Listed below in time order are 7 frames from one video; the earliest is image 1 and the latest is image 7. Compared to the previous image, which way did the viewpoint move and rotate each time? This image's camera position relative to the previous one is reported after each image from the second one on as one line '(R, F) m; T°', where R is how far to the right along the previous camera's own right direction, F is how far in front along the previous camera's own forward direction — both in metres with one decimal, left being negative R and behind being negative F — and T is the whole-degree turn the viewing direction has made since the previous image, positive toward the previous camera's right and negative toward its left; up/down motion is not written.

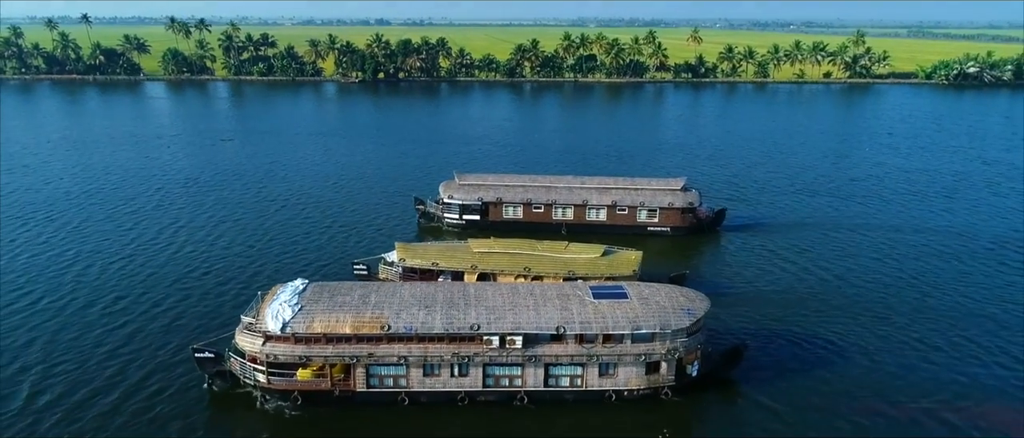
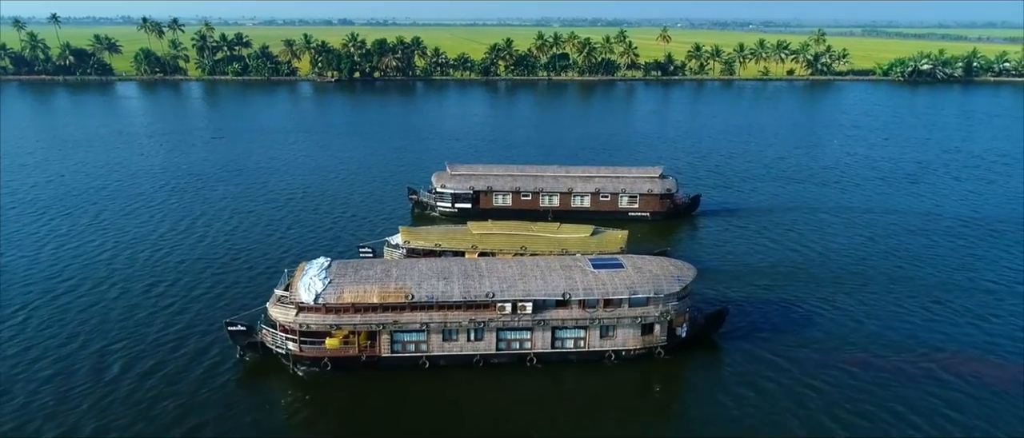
(-2.6, -4.2) m; +3°
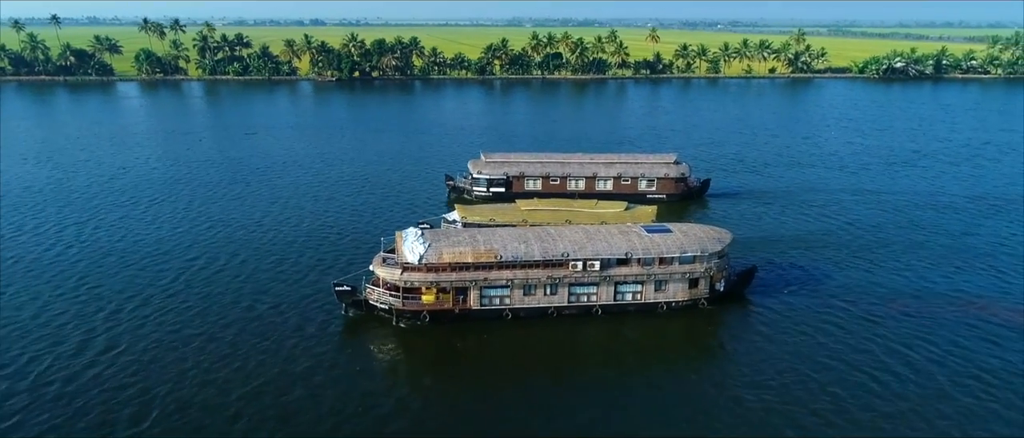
(-6.9, -7.5) m; +2°
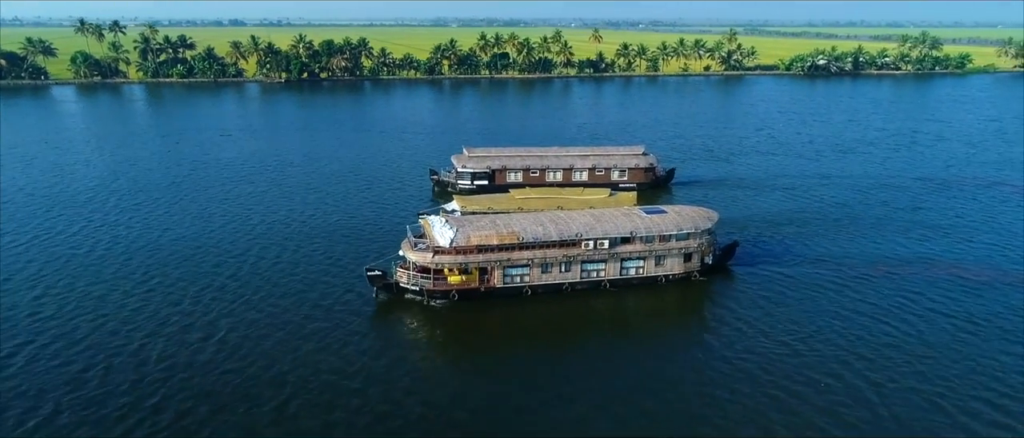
(-6.9, -5.0) m; +6°
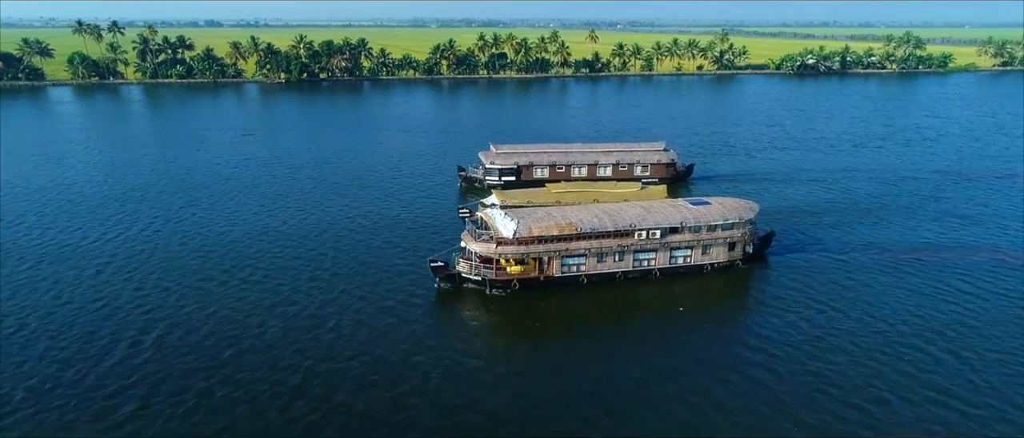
(-6.4, -2.4) m; +2°
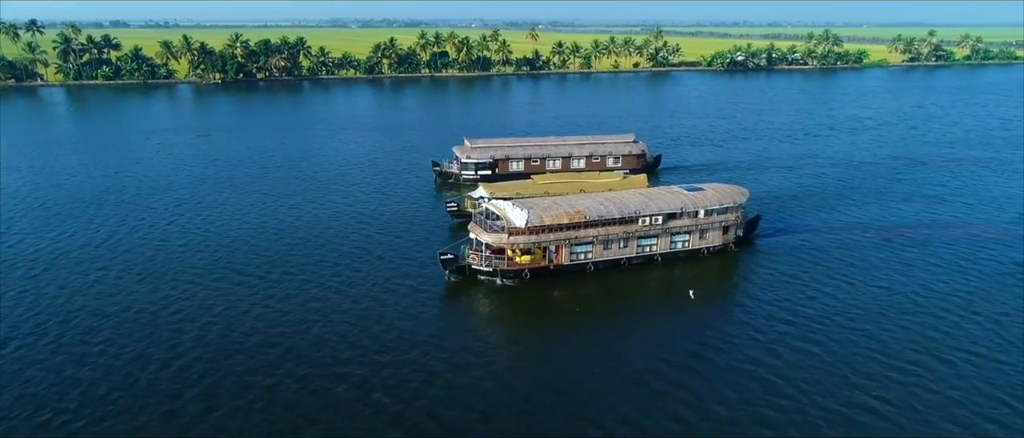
(-6.8, 0.0) m; +6°
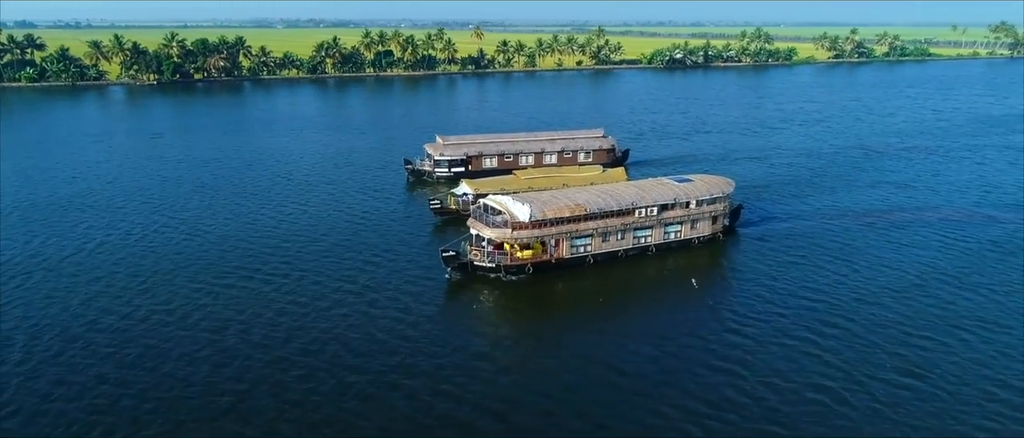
(-5.5, +0.4) m; +5°
